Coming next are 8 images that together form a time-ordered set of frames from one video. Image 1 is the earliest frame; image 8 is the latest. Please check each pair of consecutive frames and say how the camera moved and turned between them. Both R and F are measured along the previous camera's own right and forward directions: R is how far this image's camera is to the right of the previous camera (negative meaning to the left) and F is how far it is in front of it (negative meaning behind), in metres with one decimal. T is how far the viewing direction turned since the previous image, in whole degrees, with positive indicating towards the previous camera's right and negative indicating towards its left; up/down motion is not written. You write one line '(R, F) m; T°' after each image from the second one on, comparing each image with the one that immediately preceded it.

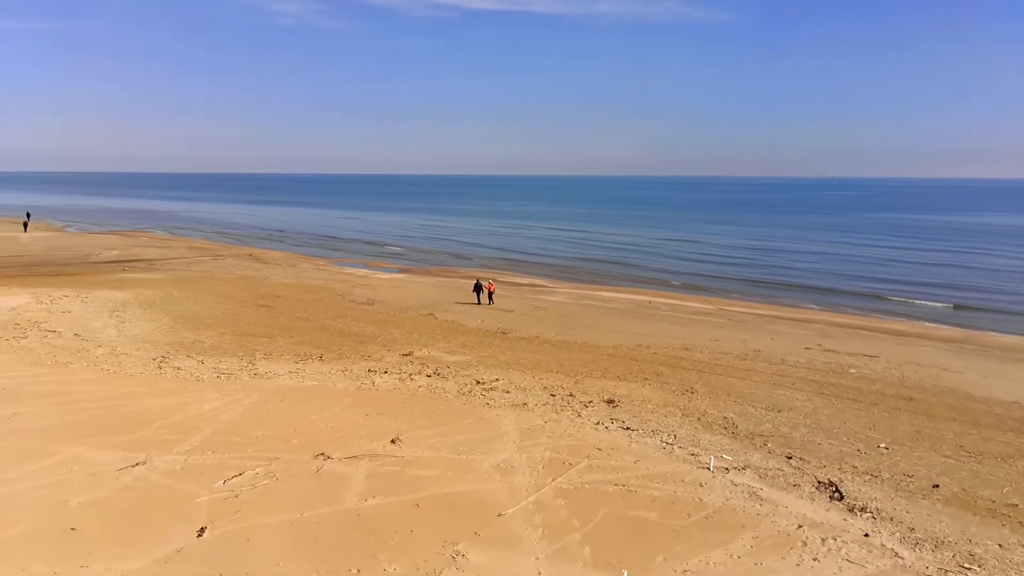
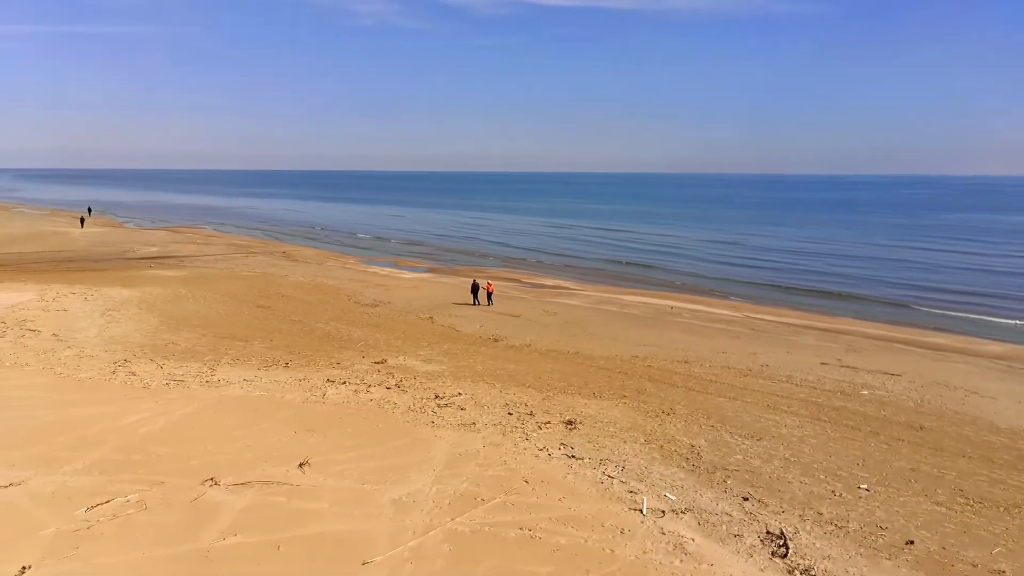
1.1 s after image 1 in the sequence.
(+1.8, +1.3) m; -5°
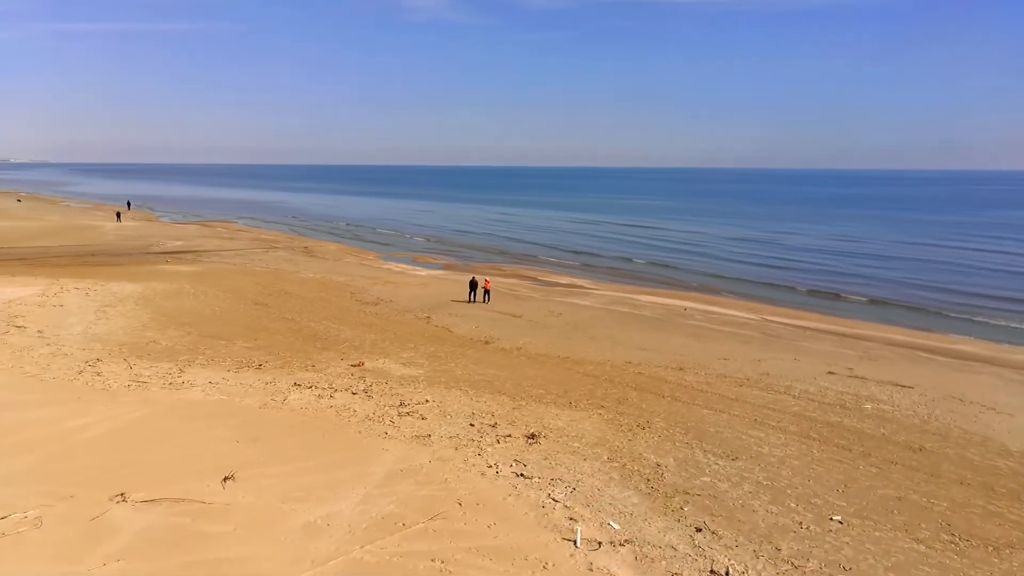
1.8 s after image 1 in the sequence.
(+1.2, +0.8) m; -3°
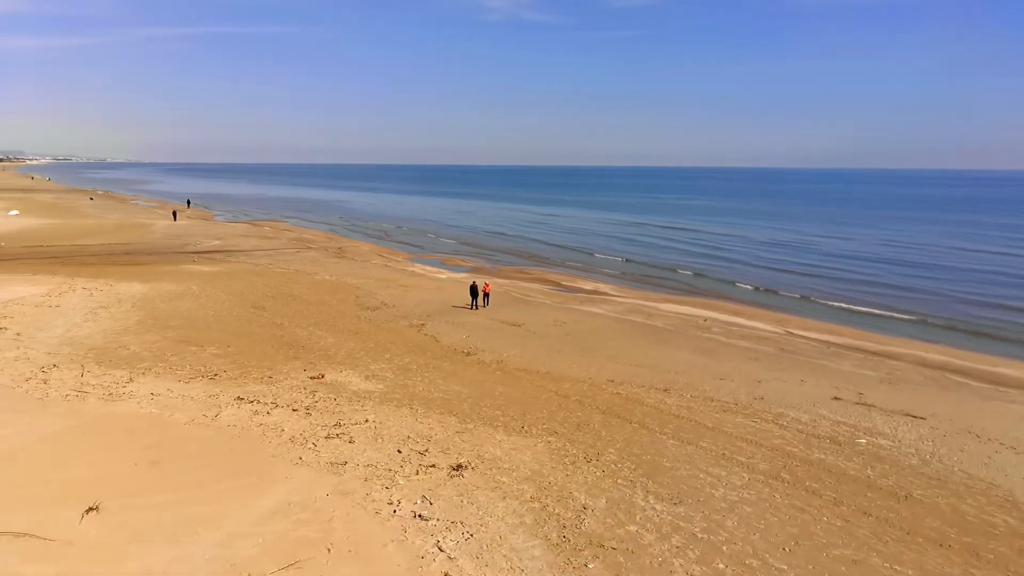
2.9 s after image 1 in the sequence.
(+1.9, +1.2) m; -5°
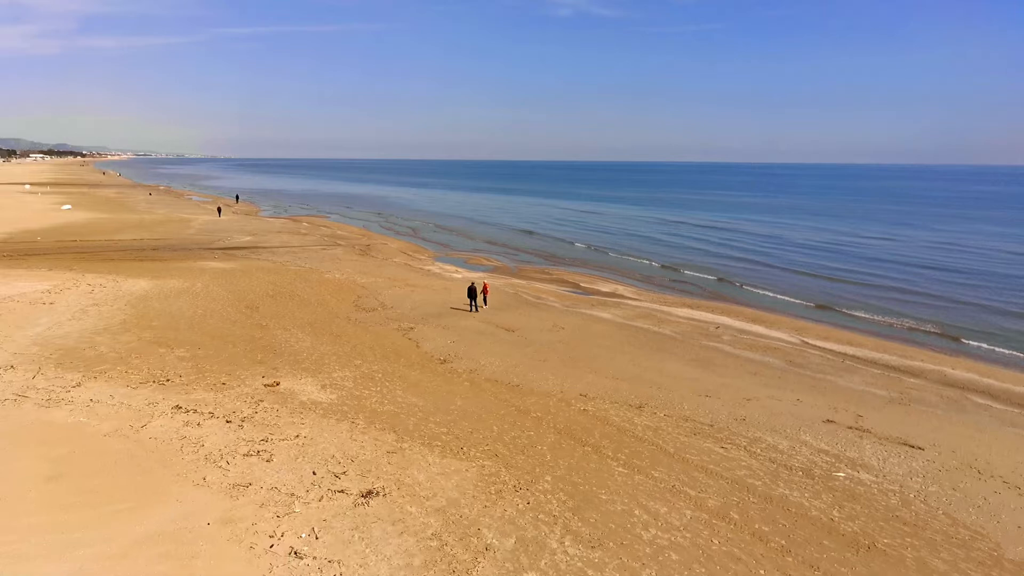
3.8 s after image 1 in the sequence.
(+1.7, +1.1) m; -4°
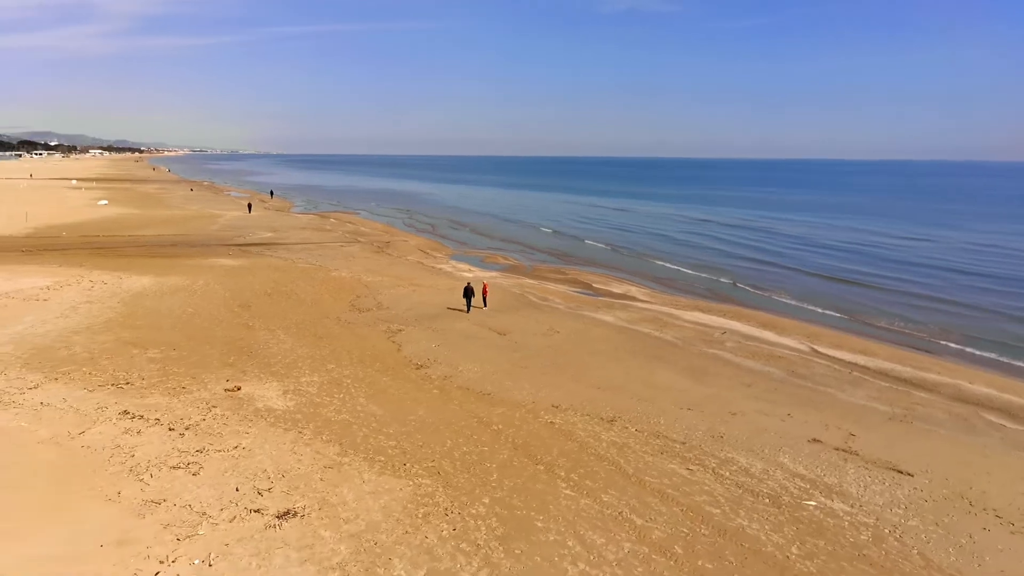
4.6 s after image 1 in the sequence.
(+1.3, +0.8) m; -3°
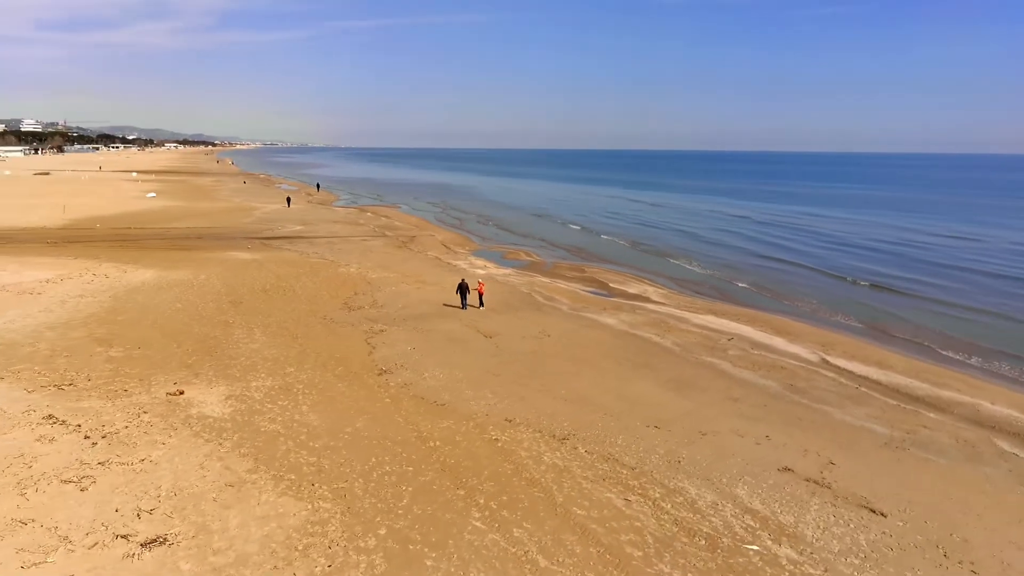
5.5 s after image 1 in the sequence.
(+1.7, +1.1) m; -4°
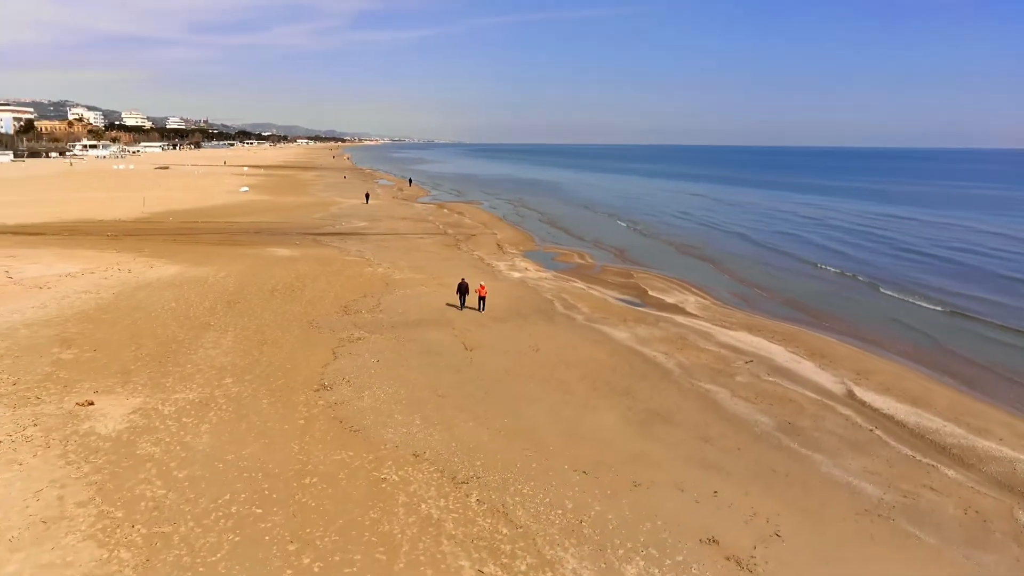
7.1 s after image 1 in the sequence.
(+2.8, +1.9) m; -8°
